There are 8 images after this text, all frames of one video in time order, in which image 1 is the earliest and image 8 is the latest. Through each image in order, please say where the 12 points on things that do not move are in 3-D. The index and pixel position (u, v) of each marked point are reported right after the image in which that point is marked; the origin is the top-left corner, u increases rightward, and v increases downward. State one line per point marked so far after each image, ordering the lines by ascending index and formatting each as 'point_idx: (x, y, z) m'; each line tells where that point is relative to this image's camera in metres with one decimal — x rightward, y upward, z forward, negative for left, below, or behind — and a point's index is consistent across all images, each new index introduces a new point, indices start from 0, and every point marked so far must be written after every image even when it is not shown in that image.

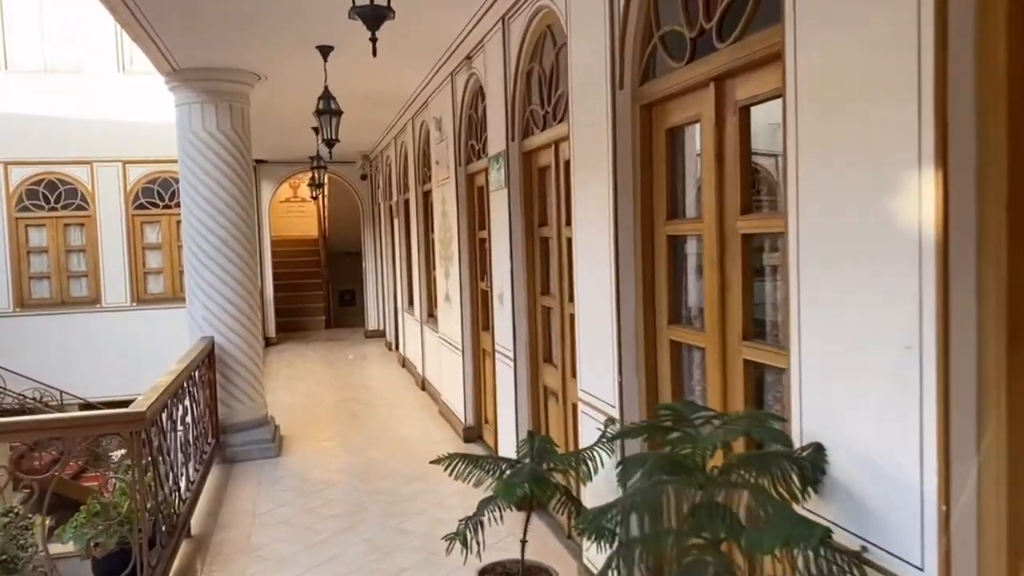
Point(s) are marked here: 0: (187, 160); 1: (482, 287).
0: (-2.7, +1.0, +6.2) m
1: (-0.3, 0.0, +6.2) m
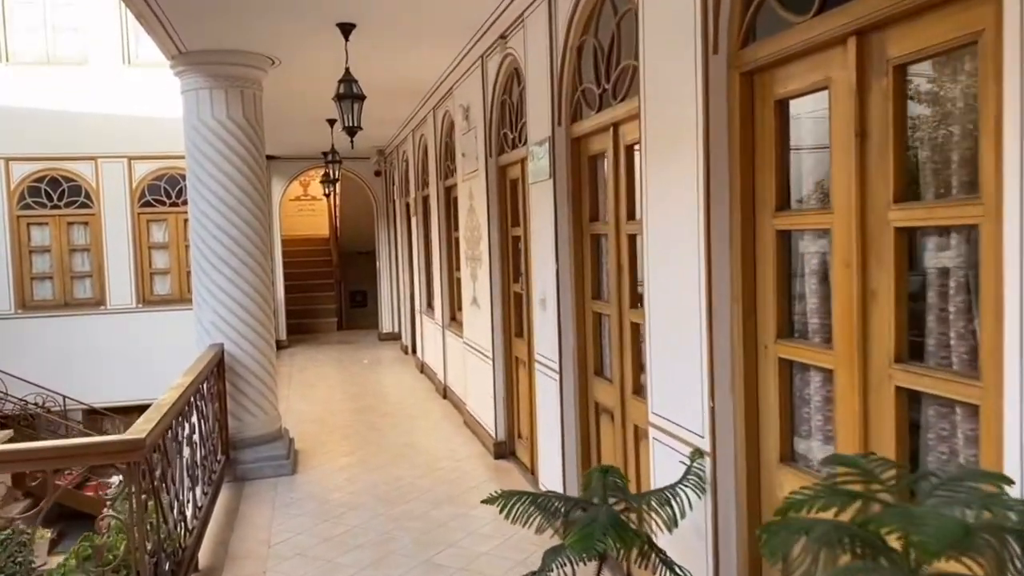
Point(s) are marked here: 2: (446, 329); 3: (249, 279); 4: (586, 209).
0: (-2.4, +1.0, +5.7) m
1: (0.0, 0.0, +5.6) m
2: (-0.7, -0.4, +8.0) m
3: (-2.0, +0.1, +5.7) m
4: (+0.4, +0.4, +4.1) m
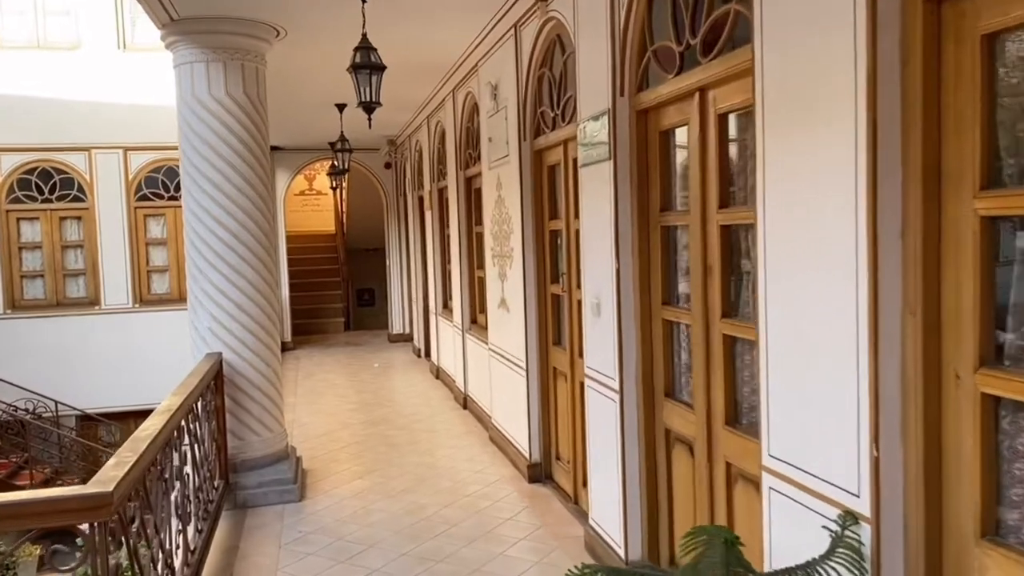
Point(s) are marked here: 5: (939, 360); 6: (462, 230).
0: (-2.1, +1.0, +5.0) m
1: (+0.3, 0.0, +4.9) m
2: (-0.5, -0.4, +7.3) m
3: (-1.7, +0.1, +5.0) m
4: (+0.6, +0.4, +3.4) m
5: (+1.1, -0.2, +1.9) m
6: (-0.5, +0.6, +7.3) m
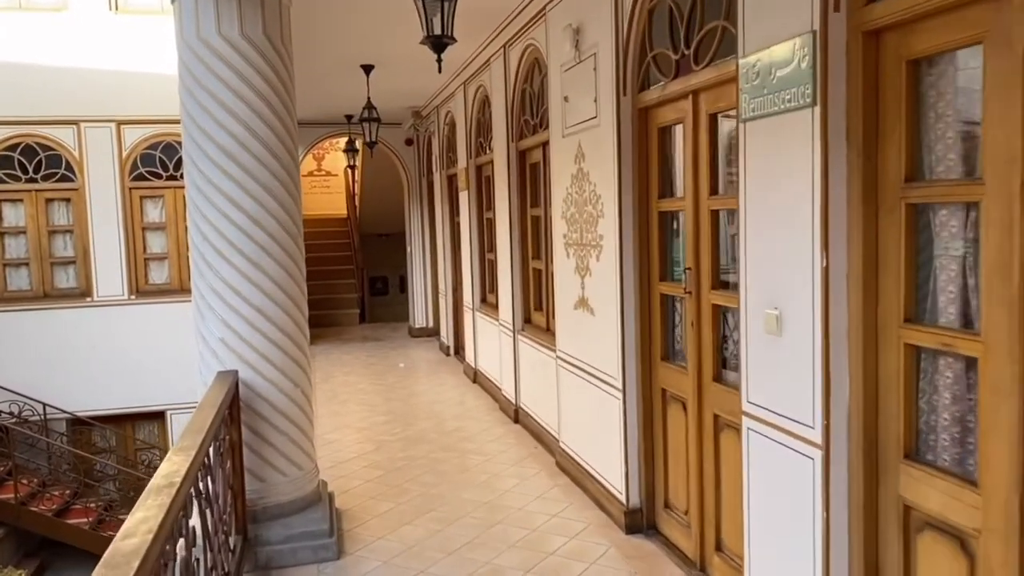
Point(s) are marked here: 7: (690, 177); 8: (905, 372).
0: (-1.6, +1.0, +3.8) m
1: (+0.8, 0.0, +3.8) m
2: (0.0, -0.4, +6.2) m
3: (-1.2, +0.1, +3.9) m
4: (+1.1, +0.4, +2.3) m
5: (+1.6, -0.2, +0.8) m
6: (0.0, +0.6, +6.1) m
7: (+0.8, +0.5, +3.5) m
8: (+1.2, -0.2, +2.3) m
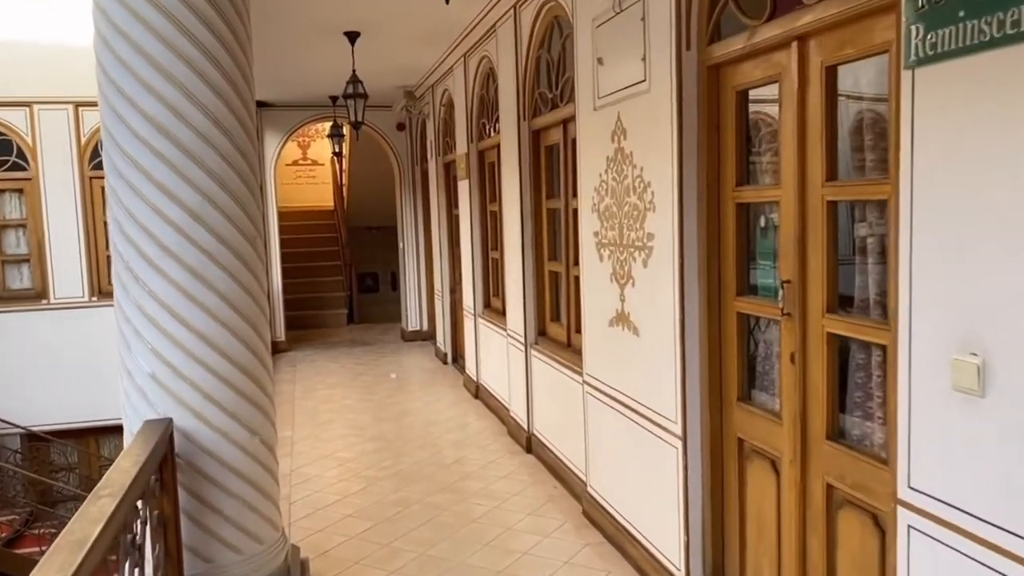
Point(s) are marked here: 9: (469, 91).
0: (-1.5, +1.0, +2.9) m
1: (+0.9, -0.1, +2.9) m
2: (+0.1, -0.4, +5.2) m
3: (-1.1, 0.0, +2.9) m
4: (+1.3, +0.3, +1.3) m
5: (+1.7, -0.3, -0.2) m
6: (+0.1, +0.6, +5.2) m
7: (+0.9, +0.4, +2.5) m
8: (+1.3, -0.3, +1.3) m
9: (-0.4, +1.7, +6.6) m
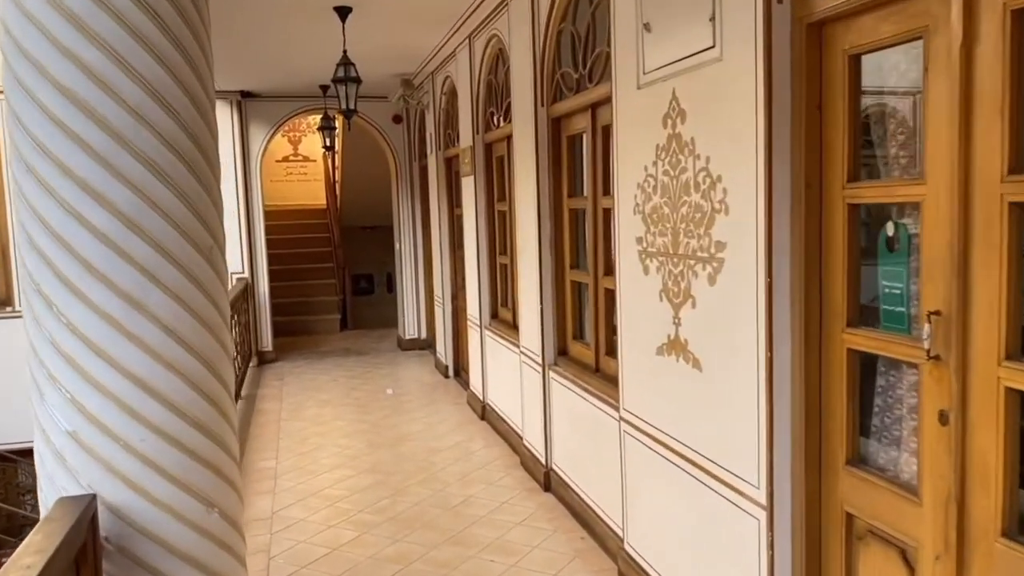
0: (-1.4, +0.9, +2.1) m
1: (+1.0, -0.2, +2.2) m
2: (+0.2, -0.5, +4.5) m
3: (-1.0, -0.1, +2.2) m
4: (+1.4, +0.2, +0.6) m
5: (+1.8, -0.4, -0.9) m
6: (+0.2, +0.5, +4.4) m
7: (+1.0, +0.4, +1.8) m
8: (+1.4, -0.4, +0.6) m
9: (-0.3, +1.6, +5.9) m
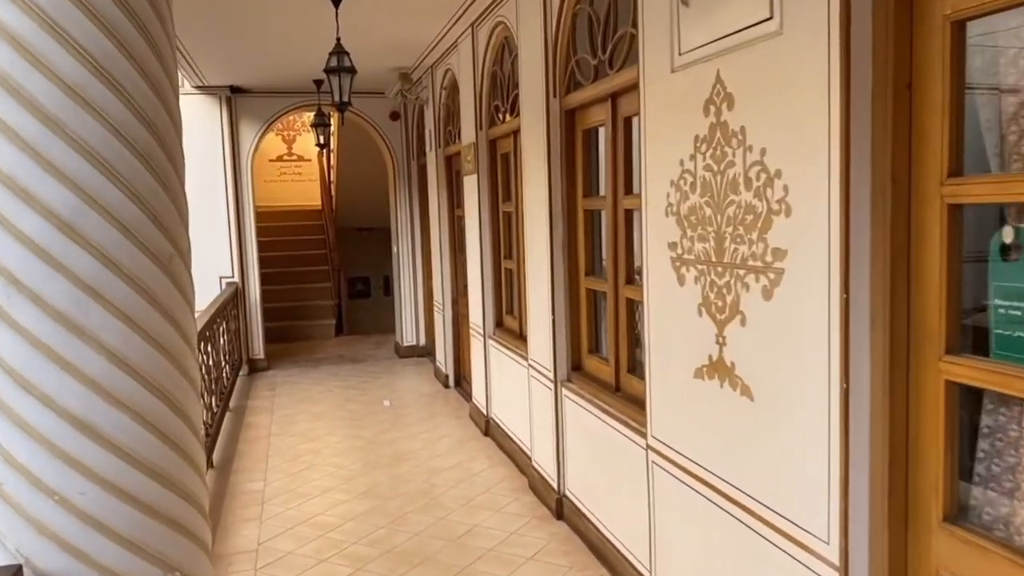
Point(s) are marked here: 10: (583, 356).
0: (-1.4, +0.8, +1.7) m
1: (+1.0, -0.2, +1.8) m
2: (+0.3, -0.5, +4.1) m
3: (-1.0, -0.1, +1.8) m
4: (+1.5, +0.2, +0.2) m
5: (+1.9, -0.5, -1.3) m
6: (+0.2, +0.5, +4.0) m
7: (+1.1, +0.3, +1.4) m
8: (+1.5, -0.5, +0.2) m
9: (-0.2, +1.6, +5.5) m
10: (+0.4, -0.4, +4.1) m
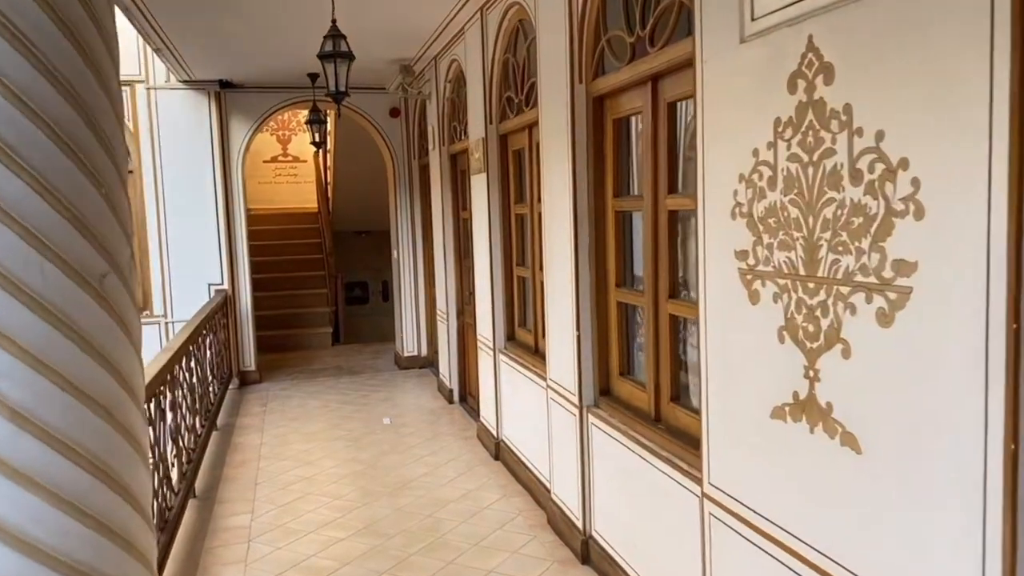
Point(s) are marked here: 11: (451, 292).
0: (-1.3, +0.8, +1.2) m
1: (+1.1, -0.3, +1.3) m
2: (+0.4, -0.6, +3.6) m
3: (-0.9, -0.2, +1.3) m
4: (+1.6, +0.1, -0.3) m
5: (+2.0, -0.5, -1.8) m
6: (+0.3, +0.4, +3.6) m
7: (+1.2, +0.3, +0.9) m
8: (+1.6, -0.5, -0.3) m
9: (-0.2, +1.5, +5.0) m
10: (+0.5, -0.4, +3.6) m
11: (-0.5, 0.0, +6.7) m
